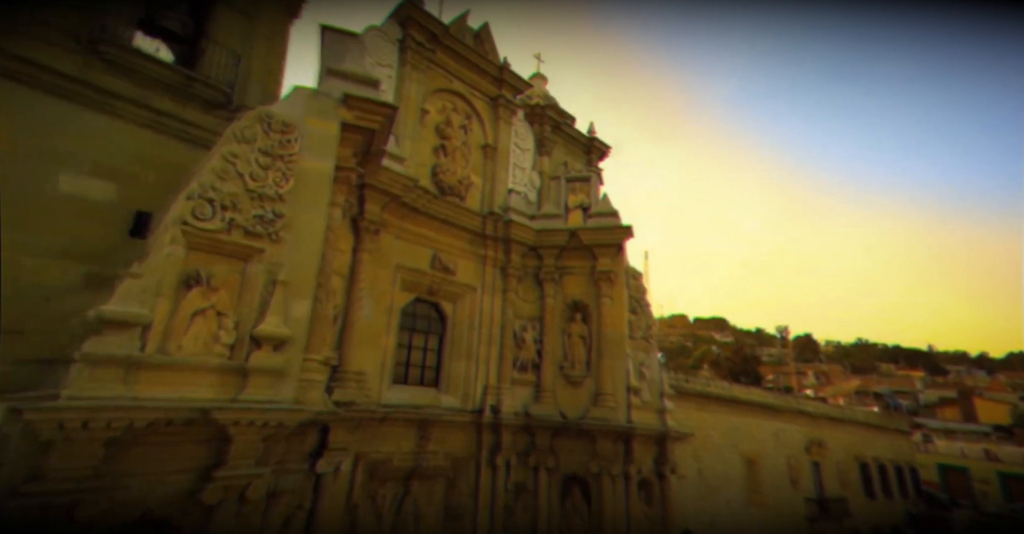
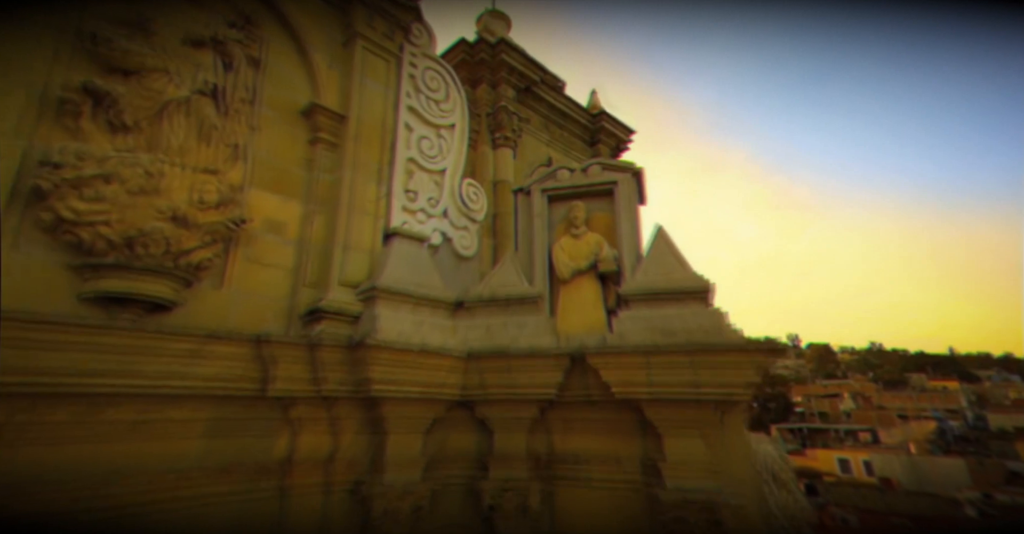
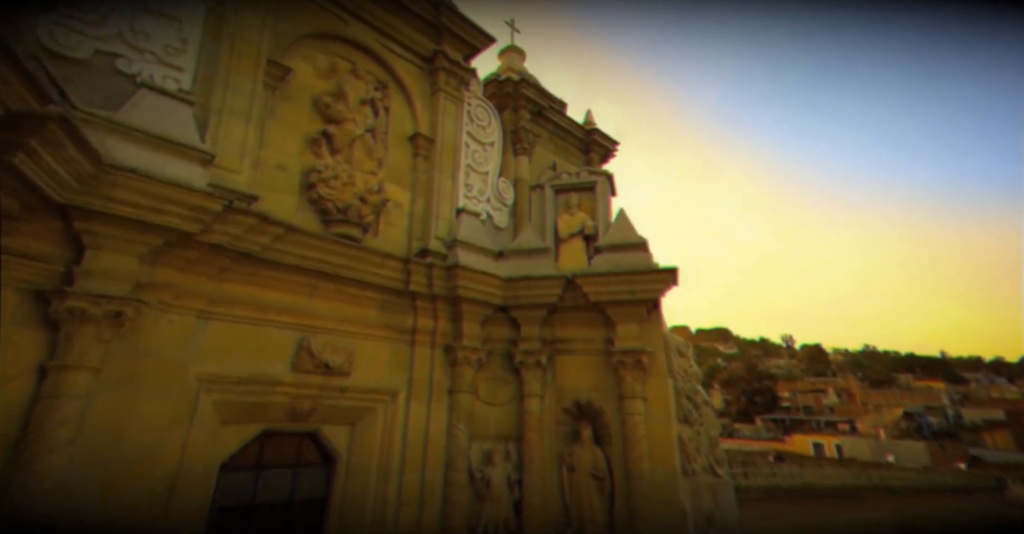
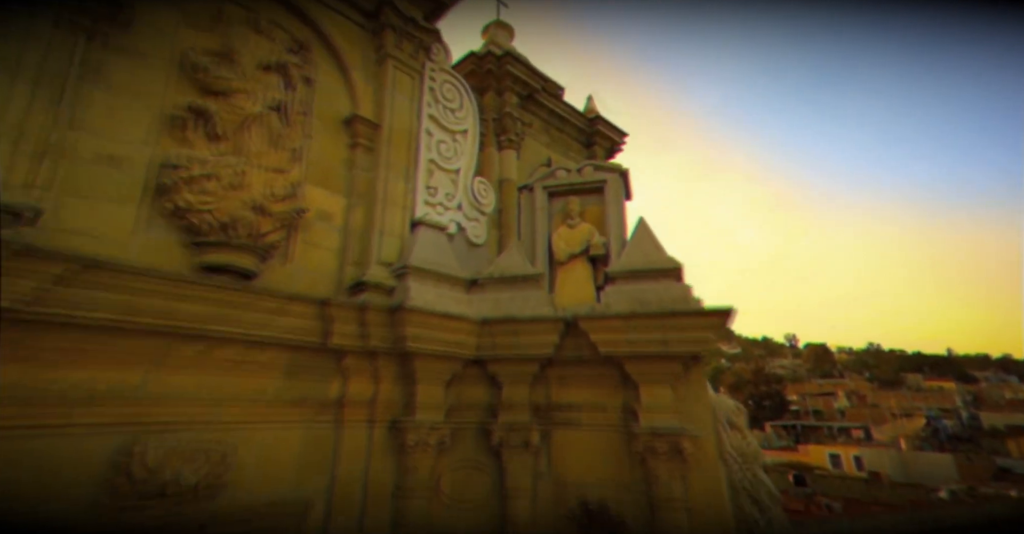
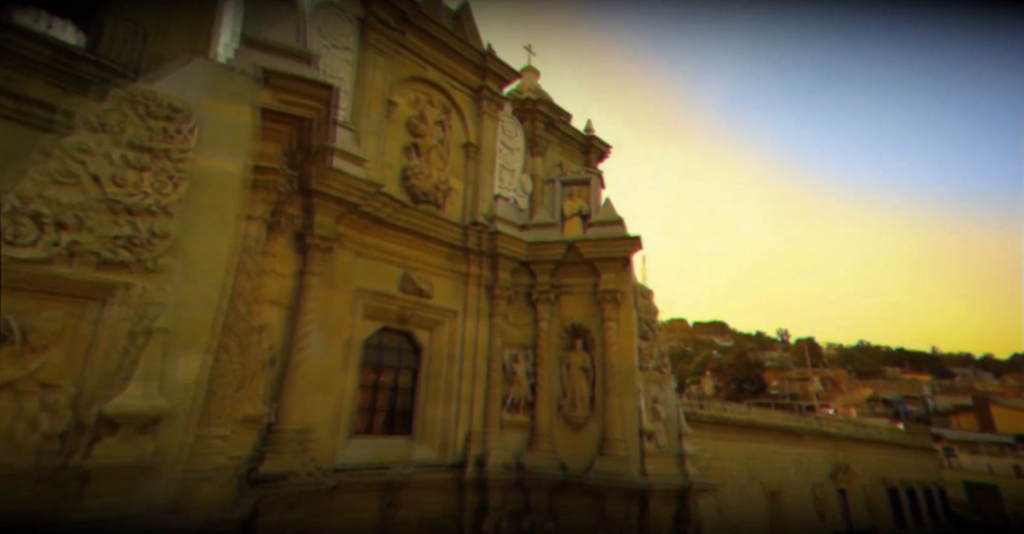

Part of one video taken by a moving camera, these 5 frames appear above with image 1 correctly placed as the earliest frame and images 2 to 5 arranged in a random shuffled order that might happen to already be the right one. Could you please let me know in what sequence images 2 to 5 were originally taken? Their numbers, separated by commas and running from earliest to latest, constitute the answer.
5, 3, 4, 2
